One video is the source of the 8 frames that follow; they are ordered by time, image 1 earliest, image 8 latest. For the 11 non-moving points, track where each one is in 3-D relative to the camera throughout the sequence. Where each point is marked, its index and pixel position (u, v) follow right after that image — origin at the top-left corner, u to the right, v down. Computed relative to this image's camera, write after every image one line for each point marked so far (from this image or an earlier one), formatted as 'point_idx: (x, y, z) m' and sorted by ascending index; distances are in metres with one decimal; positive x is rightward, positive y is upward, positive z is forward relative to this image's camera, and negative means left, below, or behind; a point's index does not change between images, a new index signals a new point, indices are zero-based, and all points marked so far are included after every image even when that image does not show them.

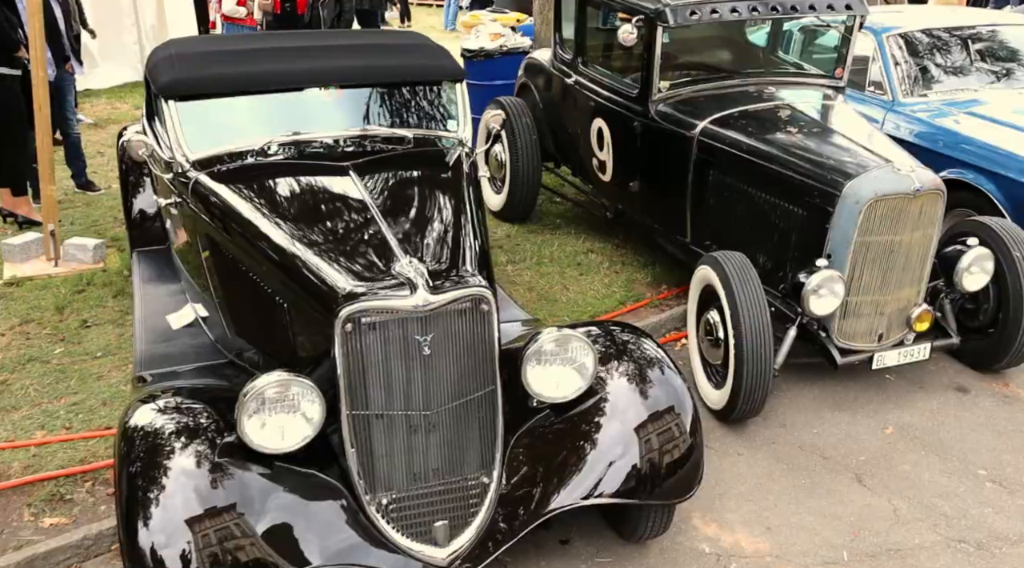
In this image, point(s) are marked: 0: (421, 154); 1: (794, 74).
0: (-0.4, +0.6, +4.3) m
1: (+1.8, +1.3, +5.6) m
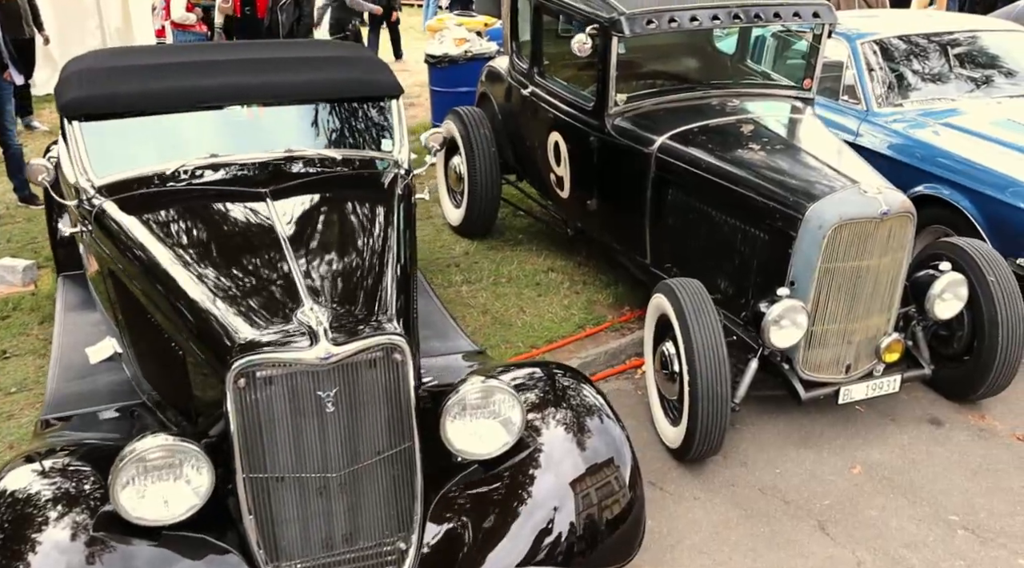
0: (-0.7, +0.5, +4.0) m
1: (+1.5, +1.2, +5.3) m
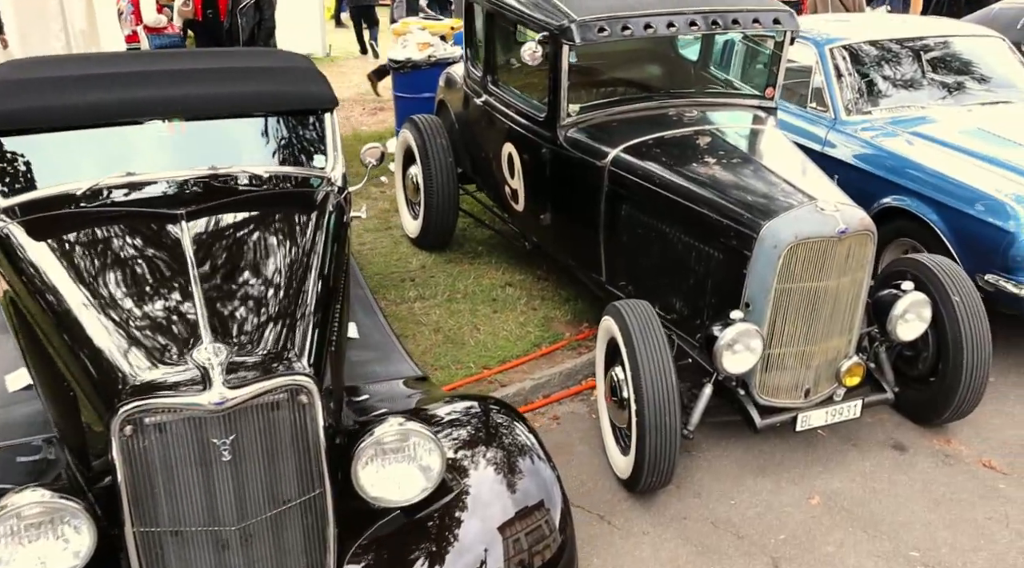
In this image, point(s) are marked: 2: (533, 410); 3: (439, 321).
0: (-1.0, +0.4, +3.8) m
1: (+1.2, +1.1, +5.1) m
2: (+0.1, -0.7, +4.8) m
3: (-0.4, -0.2, +5.4) m
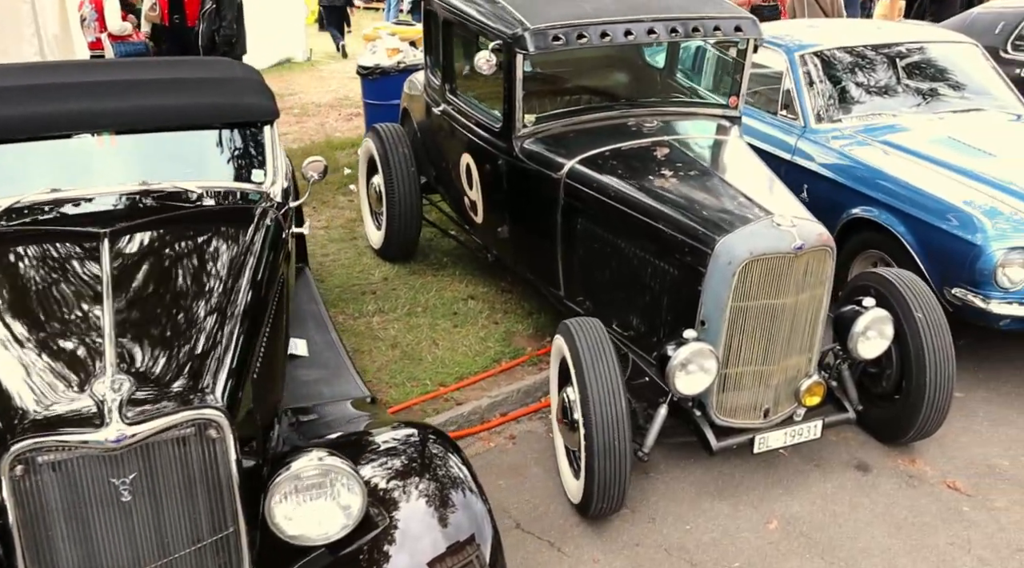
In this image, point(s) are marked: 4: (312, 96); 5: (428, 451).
0: (-1.2, +0.3, +3.6) m
1: (+1.0, +1.0, +5.0) m
2: (-0.1, -0.8, +4.6) m
3: (-0.7, -0.3, +5.3) m
4: (-2.9, +2.7, +13.0) m
5: (-0.3, -0.6, +3.1) m
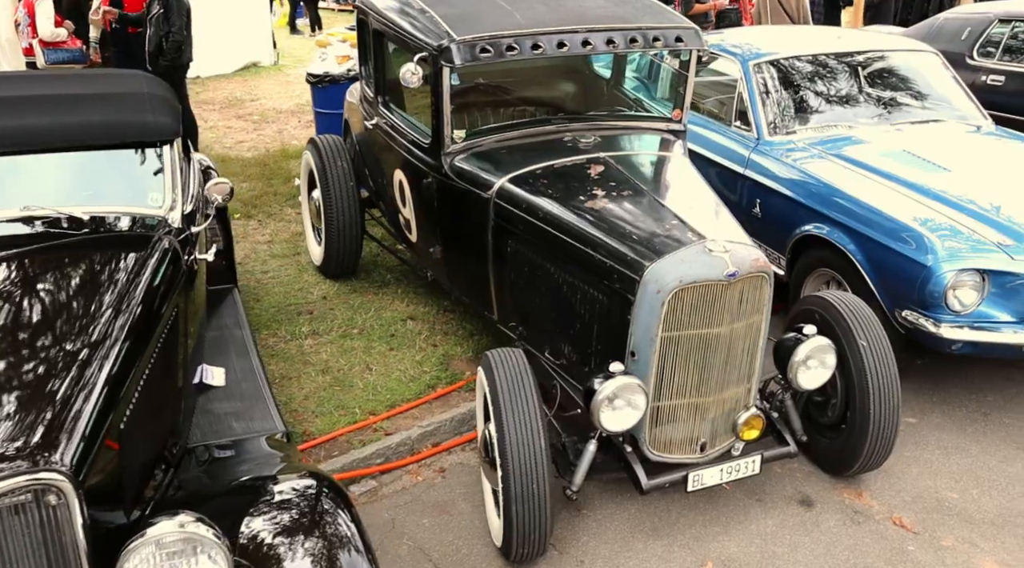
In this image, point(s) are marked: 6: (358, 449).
0: (-1.5, +0.2, +3.4) m
1: (+0.6, +0.9, +4.8) m
2: (-0.5, -0.9, +4.4) m
3: (-1.0, -0.4, +5.0) m
4: (-3.4, +2.6, +12.7) m
5: (-0.6, -0.7, +2.8) m
6: (-0.8, -0.8, +4.3) m
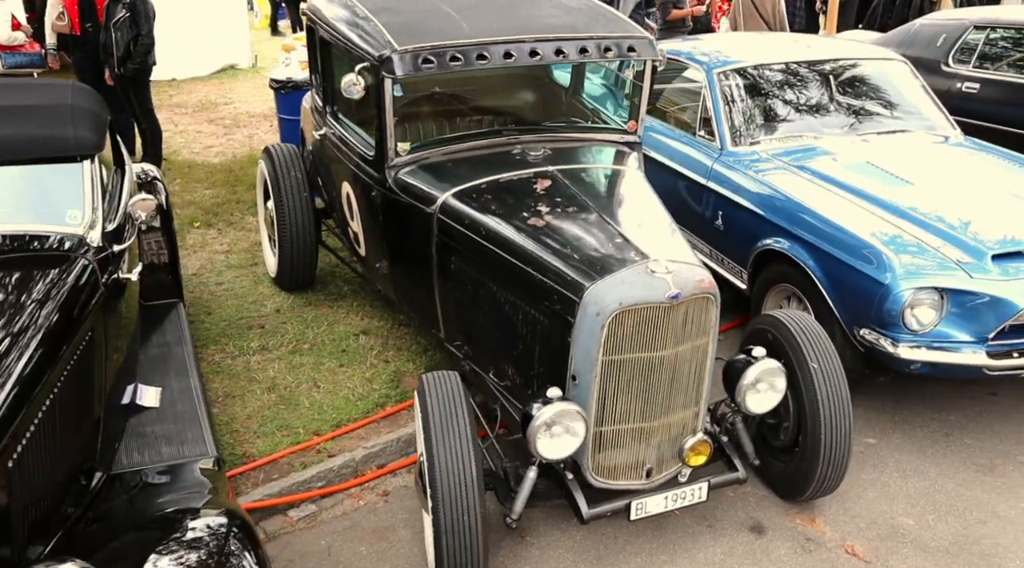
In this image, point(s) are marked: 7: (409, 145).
0: (-1.8, +0.1, +3.2) m
1: (+0.4, +0.8, +4.6) m
2: (-0.7, -1.0, +4.2) m
3: (-1.3, -0.5, +4.9) m
4: (-3.7, +2.5, +12.5) m
5: (-0.9, -0.8, +2.7) m
6: (-1.0, -0.9, +4.2) m
7: (-0.5, +0.7, +4.3) m
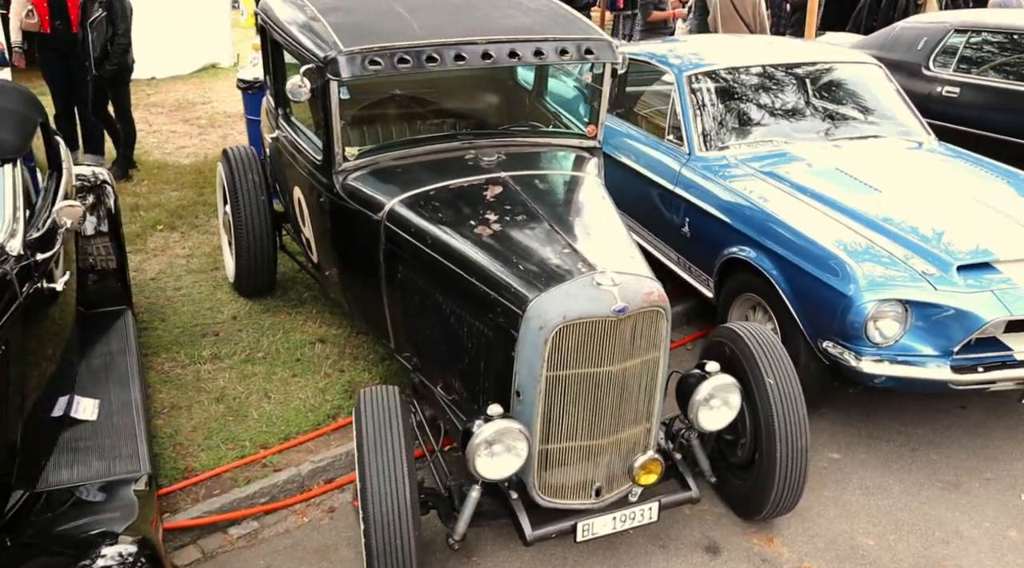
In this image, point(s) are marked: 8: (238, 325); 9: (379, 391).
0: (-2.0, +0.1, +3.1) m
1: (+0.2, +0.8, +4.5) m
2: (-0.9, -1.0, +4.1) m
3: (-1.5, -0.6, +4.7) m
4: (-4.0, +2.5, +12.4) m
5: (-1.1, -0.8, +2.5) m
6: (-1.2, -0.9, +4.0) m
7: (-0.7, +0.6, +4.2) m
8: (-1.7, -0.3, +5.4) m
9: (-0.5, -0.4, +3.3) m
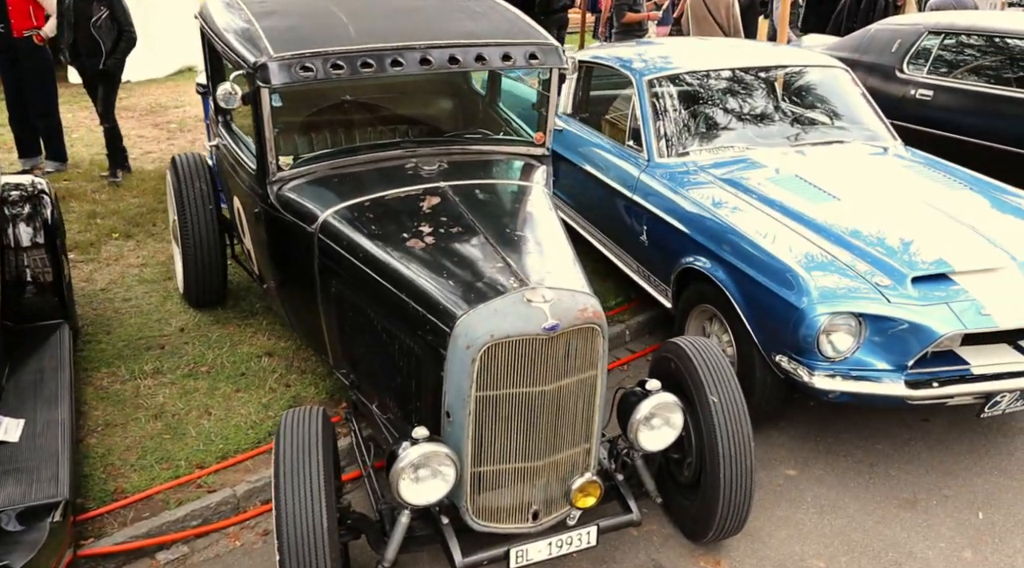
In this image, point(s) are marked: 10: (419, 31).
0: (-2.3, 0.0, +2.9) m
1: (-0.1, +0.7, +4.4) m
2: (-1.2, -1.1, +4.0) m
3: (-1.8, -0.6, +4.6) m
4: (-4.3, +2.4, +12.2) m
5: (-1.3, -0.9, +2.4) m
6: (-1.5, -1.0, +3.9) m
7: (-1.0, +0.6, +4.0) m
8: (-1.9, -0.3, +5.3) m
9: (-0.7, -0.5, +3.2) m
10: (-0.4, +1.2, +4.1) m
